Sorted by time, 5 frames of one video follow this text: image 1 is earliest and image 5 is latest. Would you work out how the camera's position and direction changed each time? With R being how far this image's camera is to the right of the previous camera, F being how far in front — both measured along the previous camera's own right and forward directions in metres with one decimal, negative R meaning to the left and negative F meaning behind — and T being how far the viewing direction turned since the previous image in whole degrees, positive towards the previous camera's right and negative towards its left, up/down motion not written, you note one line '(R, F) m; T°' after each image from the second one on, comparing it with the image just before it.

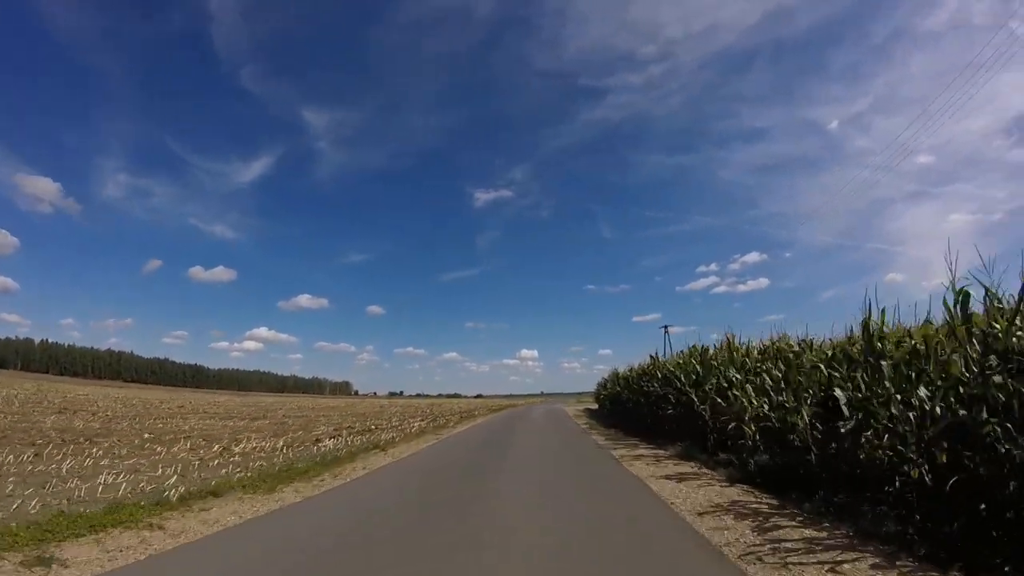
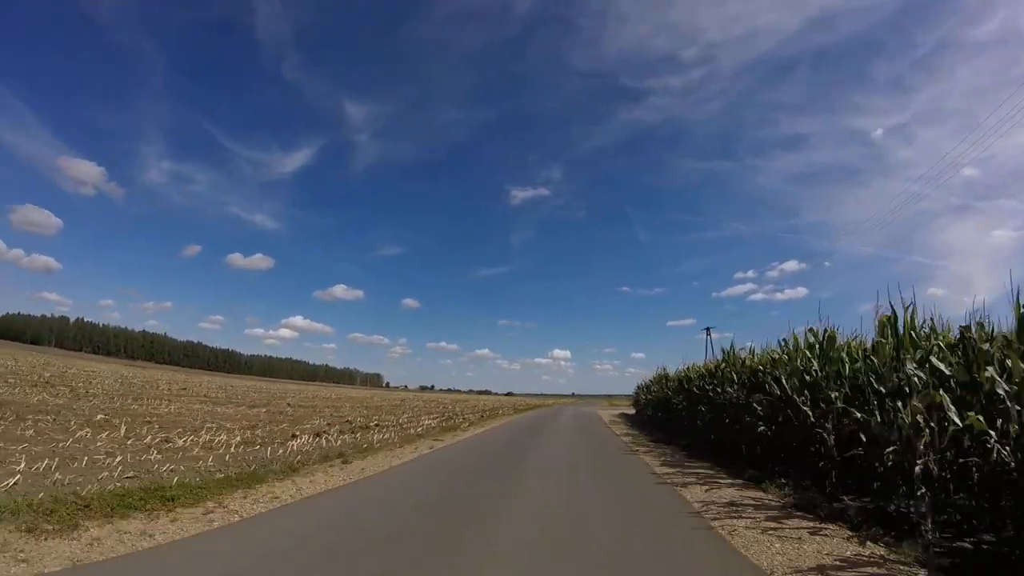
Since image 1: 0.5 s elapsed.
(+0.1, +3.2) m; -3°
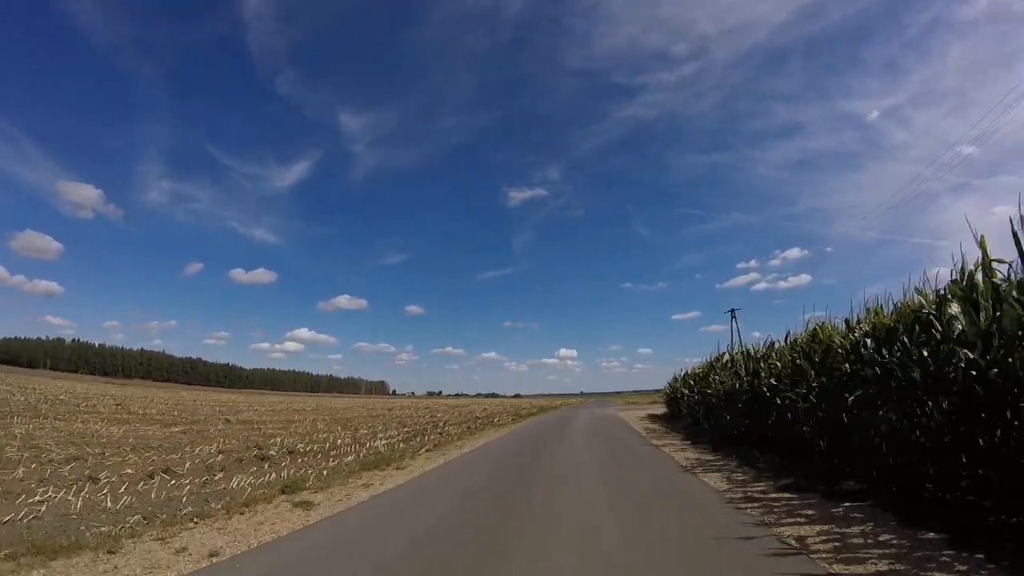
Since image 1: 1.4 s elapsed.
(+0.4, +5.8) m; 0°
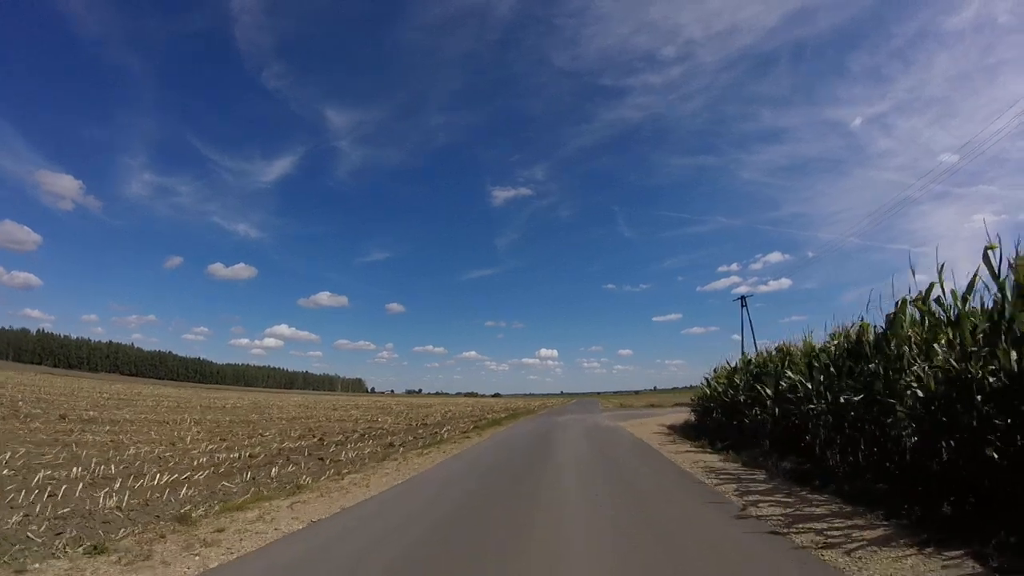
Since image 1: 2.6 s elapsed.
(+0.6, +6.1) m; +2°
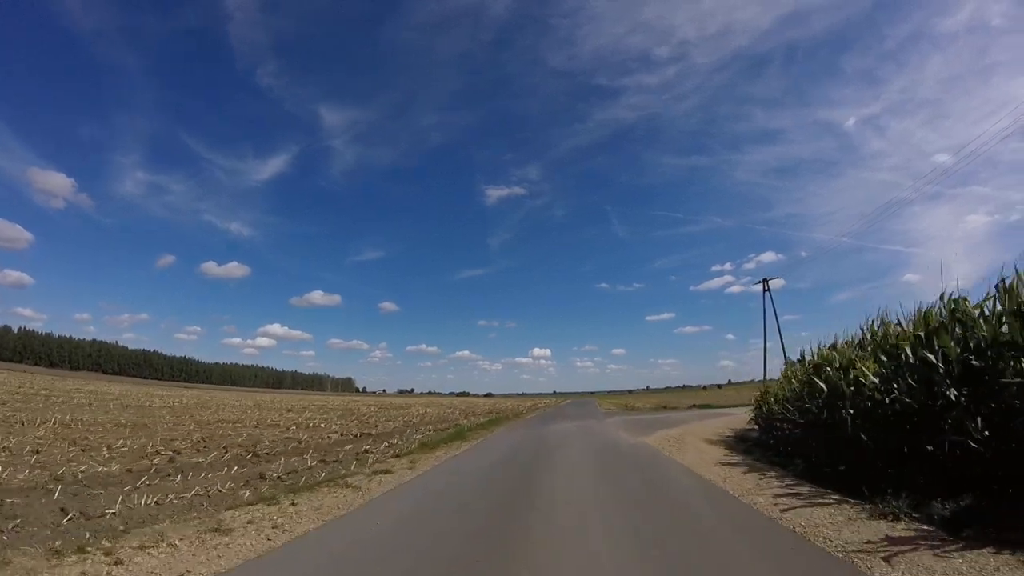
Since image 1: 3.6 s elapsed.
(+0.3, +4.4) m; +1°
